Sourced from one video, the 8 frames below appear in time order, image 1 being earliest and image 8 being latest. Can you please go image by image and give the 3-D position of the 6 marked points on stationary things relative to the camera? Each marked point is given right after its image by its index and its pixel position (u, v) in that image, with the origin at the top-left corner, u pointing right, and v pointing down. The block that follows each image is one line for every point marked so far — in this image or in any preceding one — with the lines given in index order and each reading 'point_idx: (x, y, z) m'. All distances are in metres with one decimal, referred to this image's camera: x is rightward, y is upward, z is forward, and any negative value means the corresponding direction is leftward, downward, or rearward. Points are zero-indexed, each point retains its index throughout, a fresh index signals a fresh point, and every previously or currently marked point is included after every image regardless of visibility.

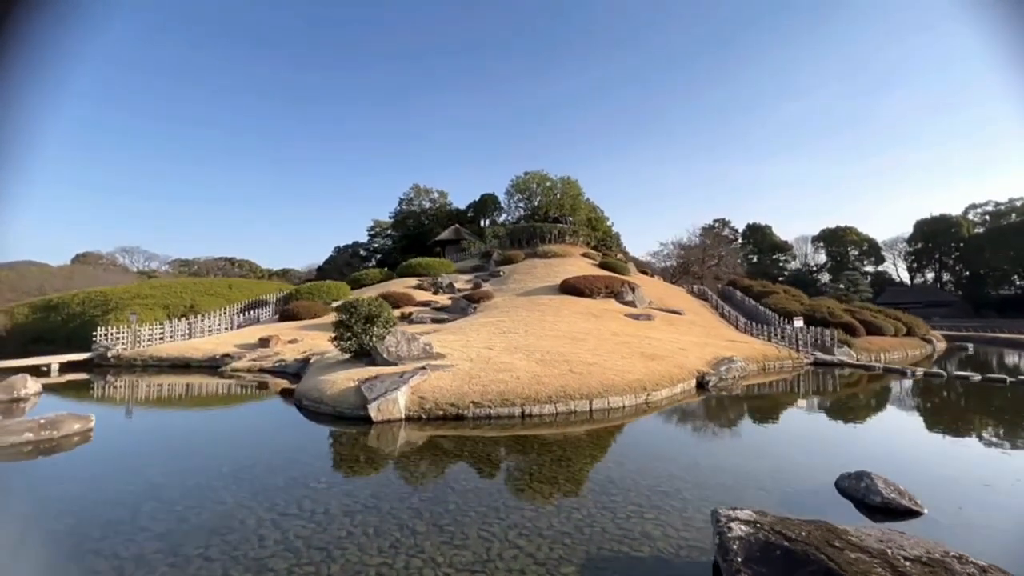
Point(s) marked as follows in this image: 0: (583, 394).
0: (+1.9, -2.8, +13.7) m
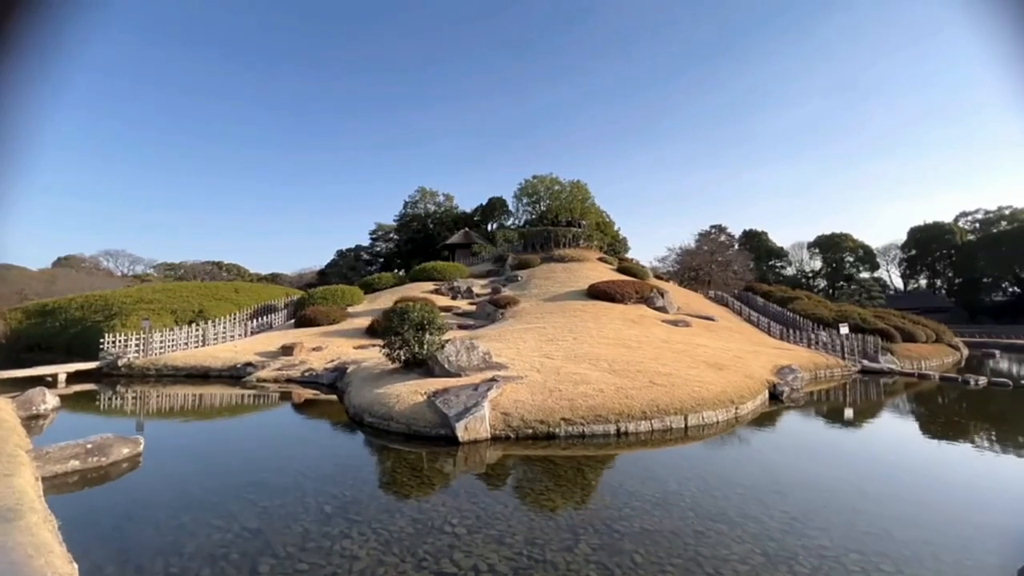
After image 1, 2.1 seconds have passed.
0: (+4.0, -2.9, +12.4) m
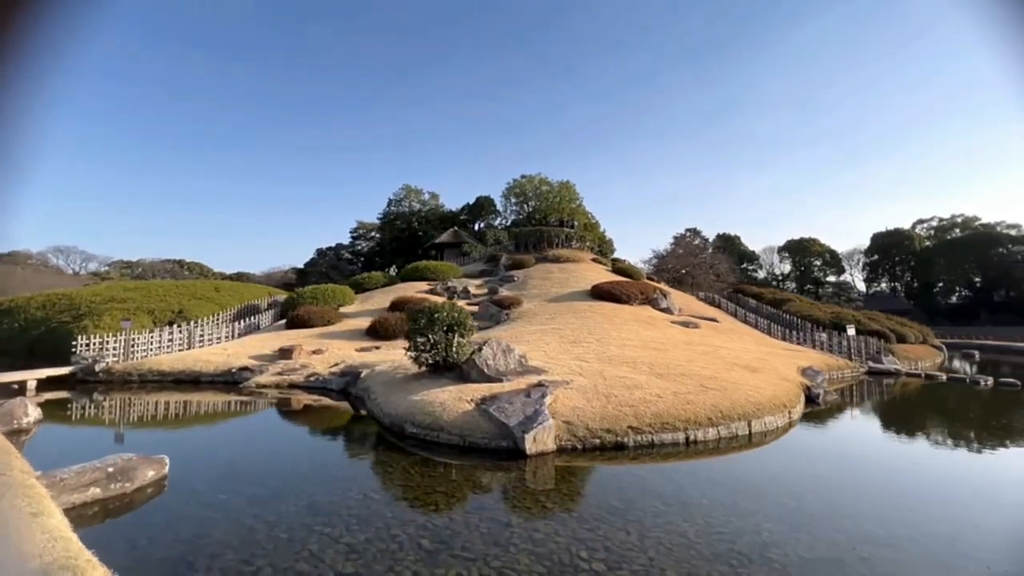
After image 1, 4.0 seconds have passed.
0: (+5.2, -2.9, +11.7) m
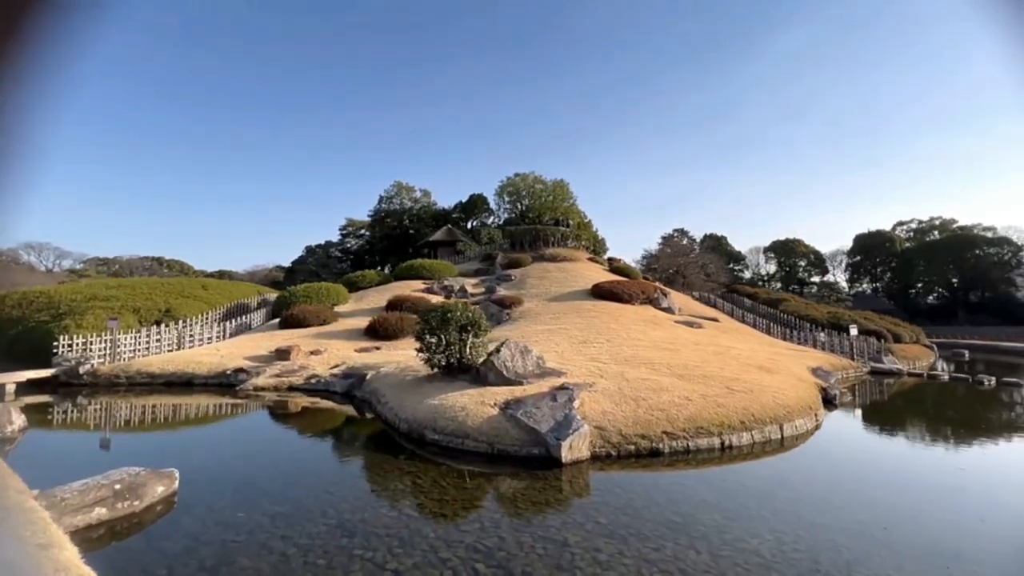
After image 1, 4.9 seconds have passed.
0: (+5.7, -2.9, +11.3) m
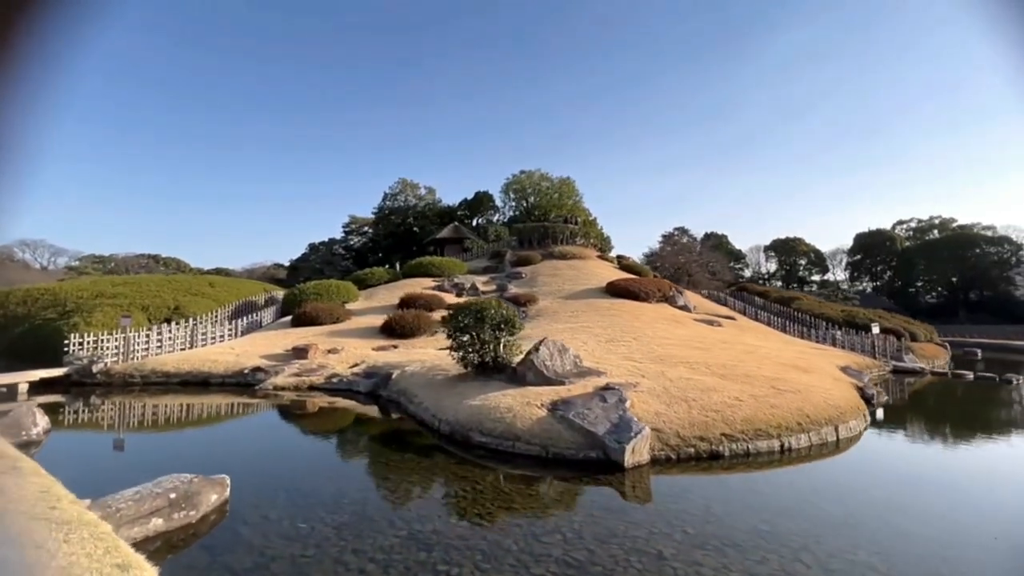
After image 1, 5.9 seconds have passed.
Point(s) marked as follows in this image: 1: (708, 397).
0: (+6.7, -2.8, +10.9) m
1: (+4.3, -2.4, +11.2) m
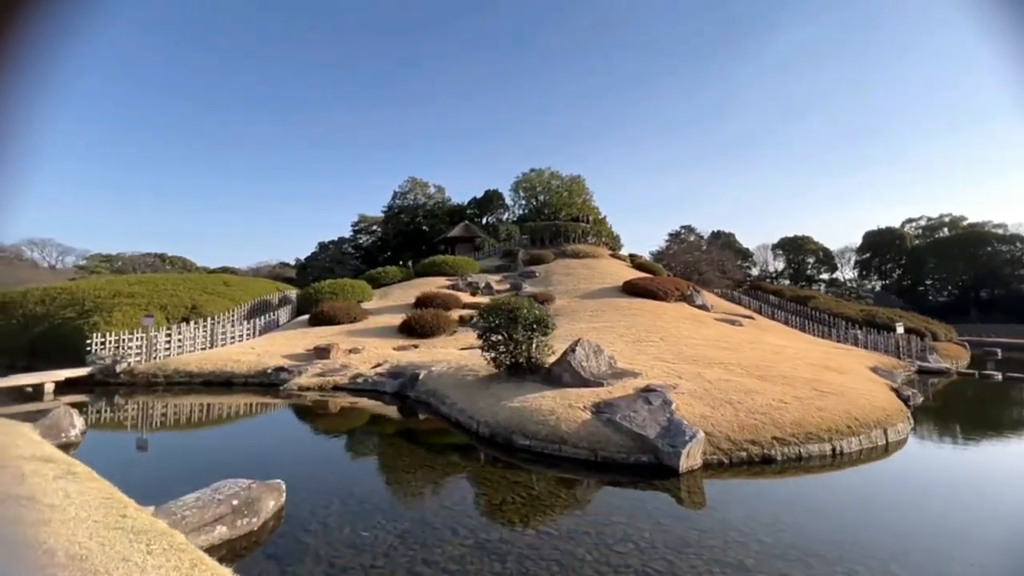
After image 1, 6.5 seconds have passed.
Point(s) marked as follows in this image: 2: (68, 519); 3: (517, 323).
0: (+7.5, -2.8, +10.7) m
1: (+5.1, -2.4, +10.9) m
2: (-3.8, -2.0, +4.4) m
3: (+0.1, -0.9, +13.0) m
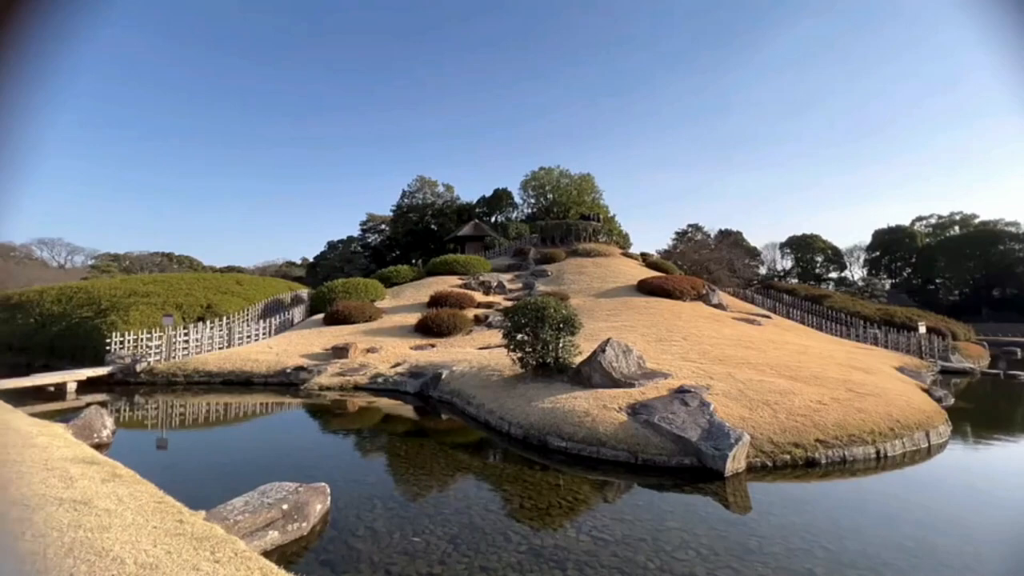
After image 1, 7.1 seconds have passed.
0: (+8.2, -2.7, +10.4) m
1: (+5.8, -2.3, +10.7) m
2: (-3.2, -2.0, +4.3) m
3: (+0.8, -0.8, +12.8) m
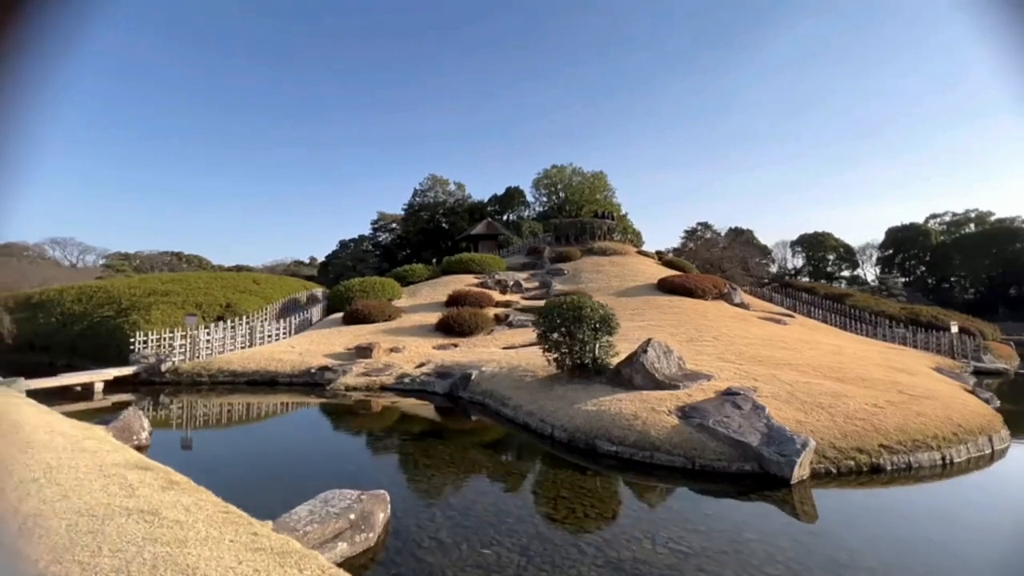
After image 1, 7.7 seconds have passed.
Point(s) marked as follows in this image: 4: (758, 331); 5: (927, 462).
0: (+9.1, -2.7, +10.0) m
1: (+6.6, -2.3, +10.3) m
2: (-2.4, -2.0, +4.0) m
3: (+1.7, -0.8, +12.5) m
4: (+9.5, -1.7, +19.7) m
5: (+7.1, -3.0, +8.8) m
